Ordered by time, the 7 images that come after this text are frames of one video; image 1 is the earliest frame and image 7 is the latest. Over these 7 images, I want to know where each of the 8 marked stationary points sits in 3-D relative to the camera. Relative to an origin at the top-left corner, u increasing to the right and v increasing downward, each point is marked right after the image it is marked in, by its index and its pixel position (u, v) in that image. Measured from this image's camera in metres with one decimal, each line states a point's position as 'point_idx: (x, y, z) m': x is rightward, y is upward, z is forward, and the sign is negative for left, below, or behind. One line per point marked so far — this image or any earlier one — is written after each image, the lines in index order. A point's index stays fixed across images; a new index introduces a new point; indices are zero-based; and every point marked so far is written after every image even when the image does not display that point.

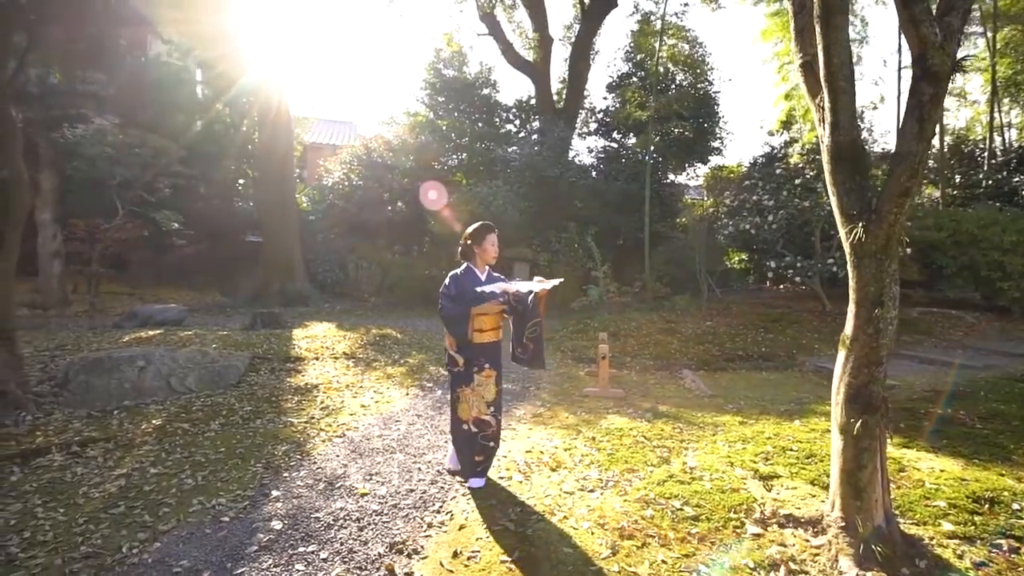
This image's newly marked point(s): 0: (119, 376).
0: (-4.2, -0.9, +5.4) m
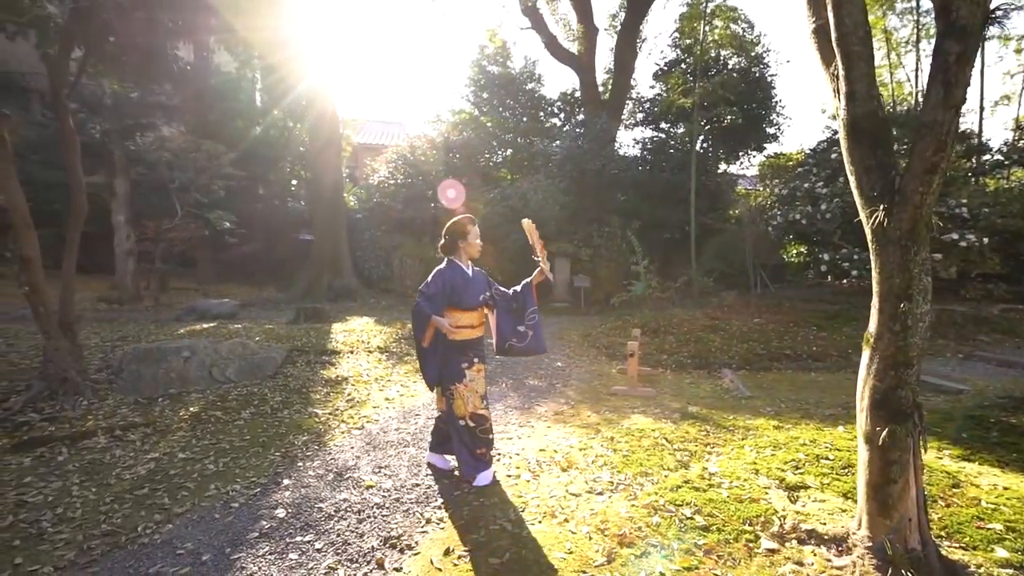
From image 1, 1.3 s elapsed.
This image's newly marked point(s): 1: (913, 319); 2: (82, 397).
0: (-4.0, -0.9, +5.8) m
1: (+1.8, -0.1, +2.3) m
2: (-4.5, -1.1, +5.3) m
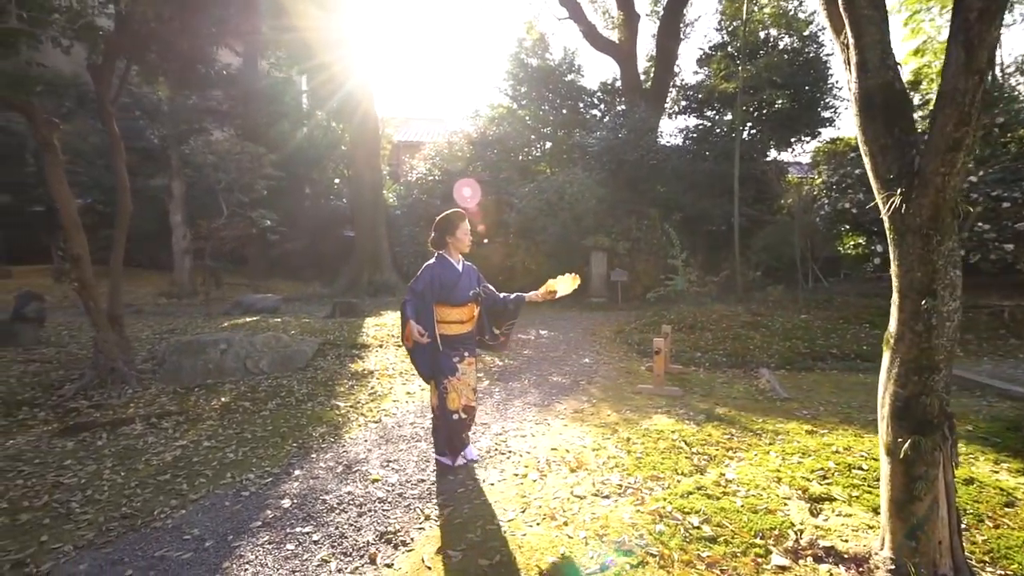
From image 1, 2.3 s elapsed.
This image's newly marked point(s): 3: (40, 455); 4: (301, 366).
0: (-3.7, -0.8, +6.1) m
1: (+1.7, -0.1, +2.0) m
2: (-4.3, -1.1, +5.6) m
3: (-3.9, -1.4, +4.1) m
4: (-2.8, -1.0, +6.6) m
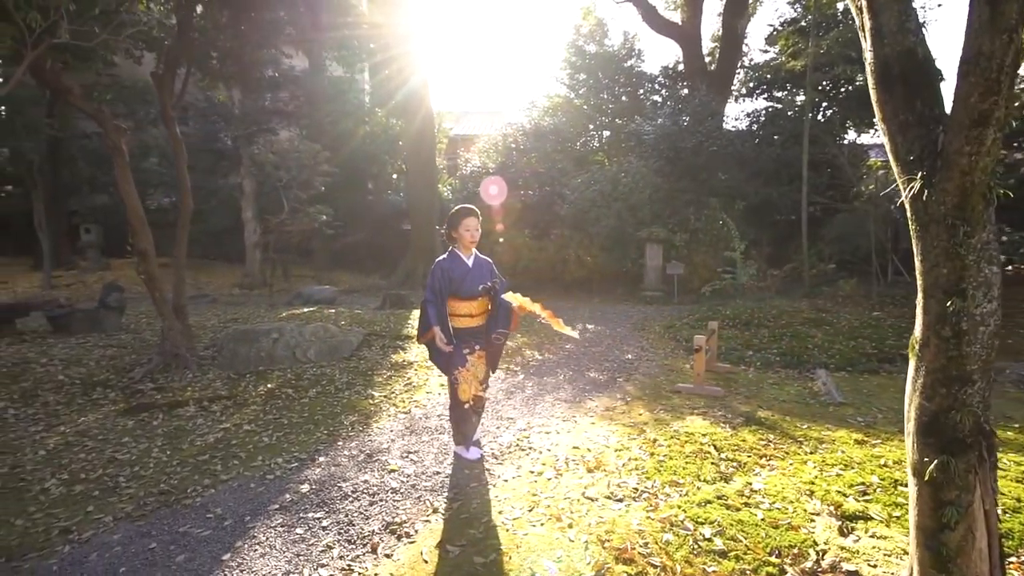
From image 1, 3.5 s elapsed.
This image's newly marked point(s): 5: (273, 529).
0: (-3.3, -0.7, +6.5) m
1: (+1.6, -0.1, +1.7) m
2: (-3.9, -1.0, +6.1) m
3: (-3.7, -1.3, +4.5) m
4: (-2.3, -0.9, +6.8) m
5: (-1.5, -1.5, +3.0) m
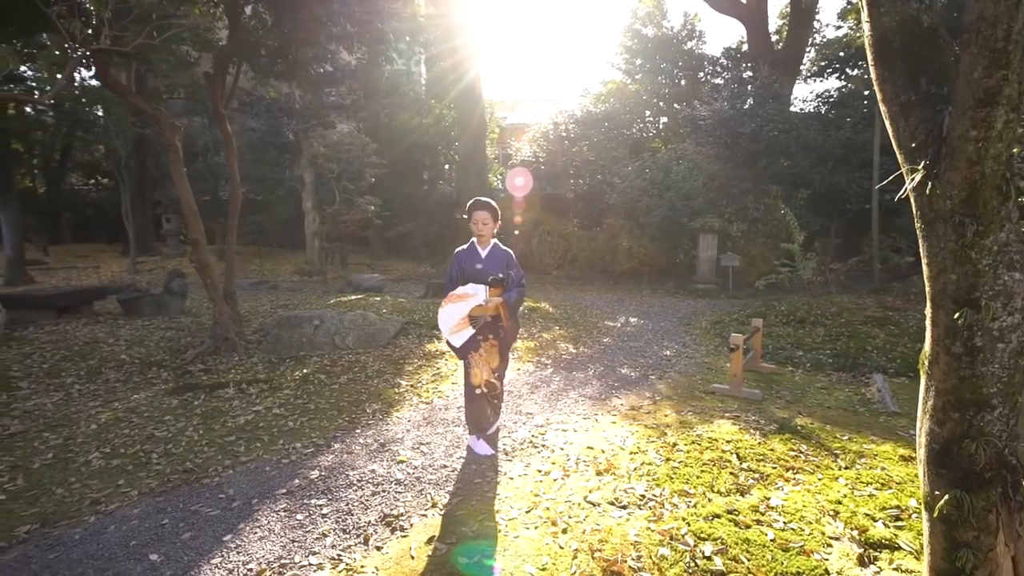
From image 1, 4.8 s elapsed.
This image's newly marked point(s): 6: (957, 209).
0: (-2.9, -0.6, +6.8) m
1: (+1.4, -0.1, +1.5) m
2: (-3.5, -0.8, +6.4) m
3: (-3.5, -1.2, +4.9) m
4: (-1.8, -0.8, +7.0) m
5: (-1.5, -1.4, +3.2) m
6: (+1.2, +0.2, +1.4) m
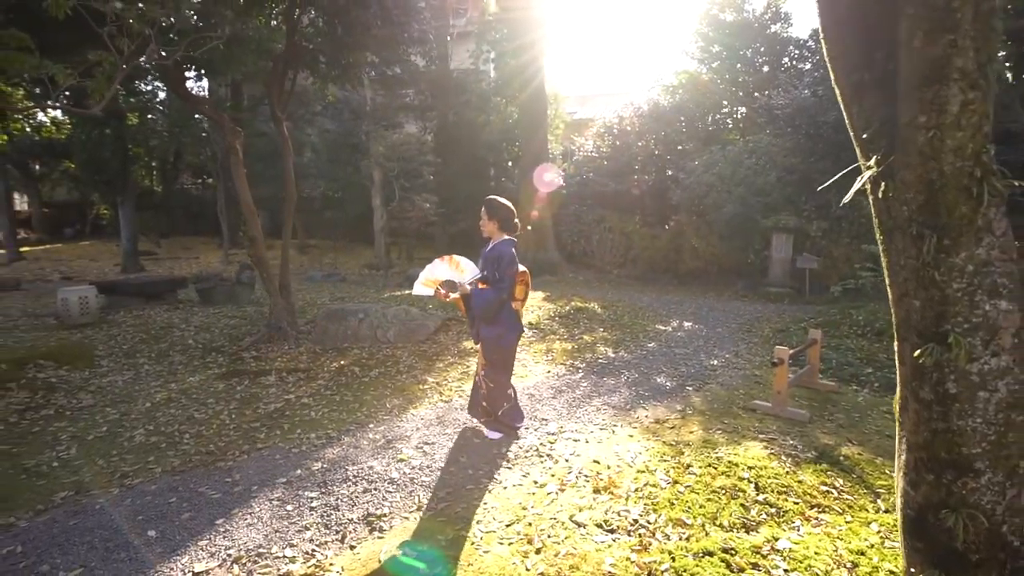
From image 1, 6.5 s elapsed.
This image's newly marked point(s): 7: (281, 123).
0: (-2.4, -0.5, +7.0) m
1: (+1.0, -0.2, +1.1) m
2: (-3.1, -0.7, +6.8) m
3: (-3.3, -1.1, +5.3) m
4: (-1.3, -0.7, +7.1) m
5: (-1.6, -1.4, +3.3) m
6: (+0.9, +0.2, +1.1) m
7: (-3.3, +2.3, +7.1) m
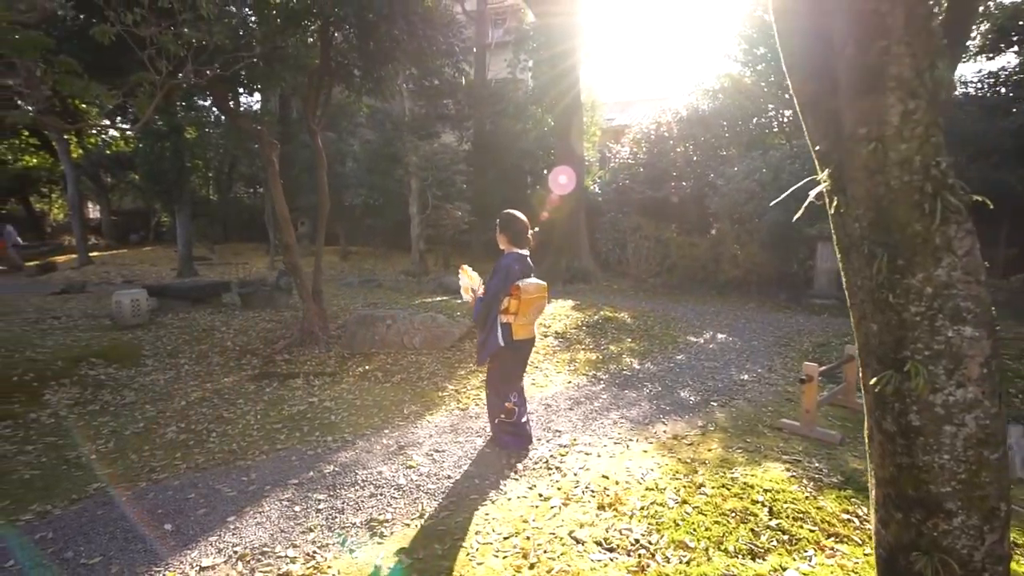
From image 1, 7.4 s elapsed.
0: (-2.0, -0.6, +7.2) m
1: (+0.9, -0.3, +1.0) m
2: (-2.8, -0.8, +7.1) m
3: (-3.1, -1.2, +5.5) m
4: (-1.0, -0.8, +7.2) m
5: (-1.6, -1.5, +3.4) m
6: (+0.7, +0.1, +1.0) m
7: (-2.9, +2.3, +7.3) m
